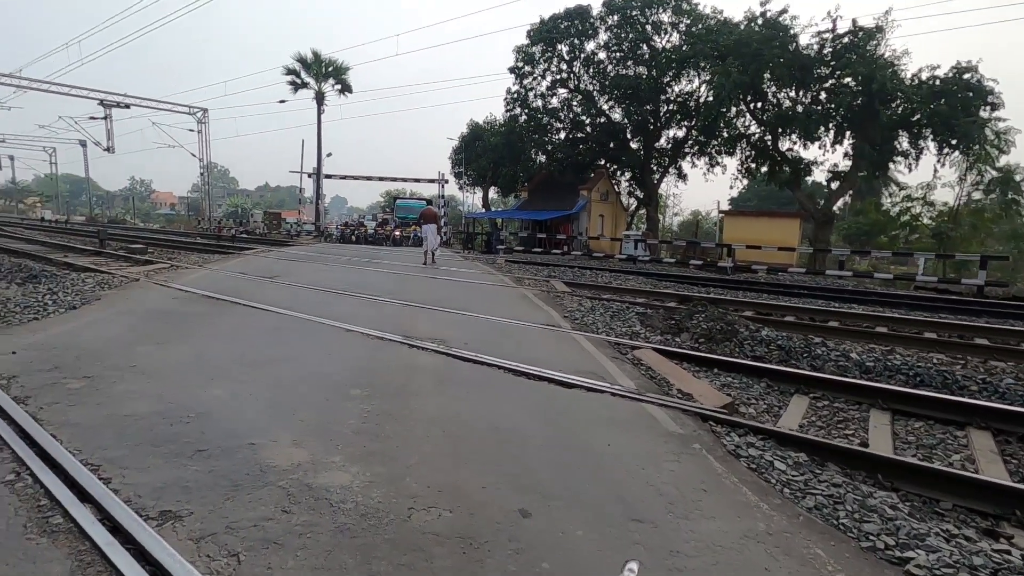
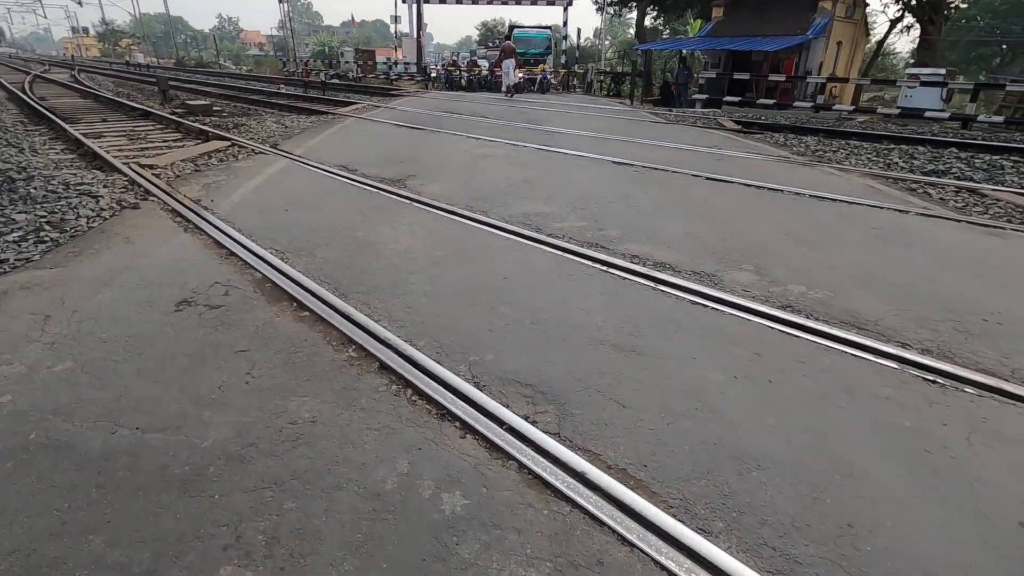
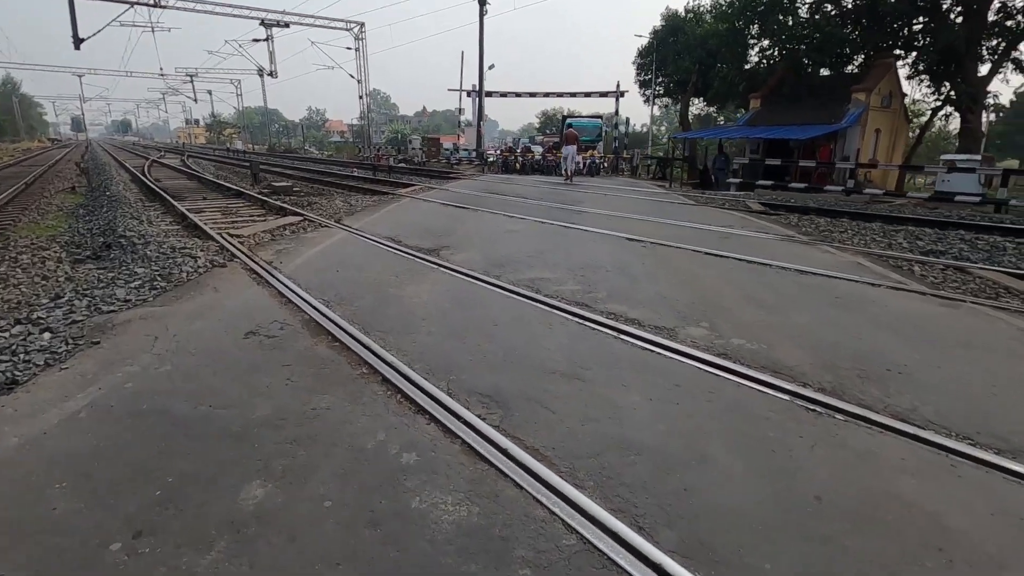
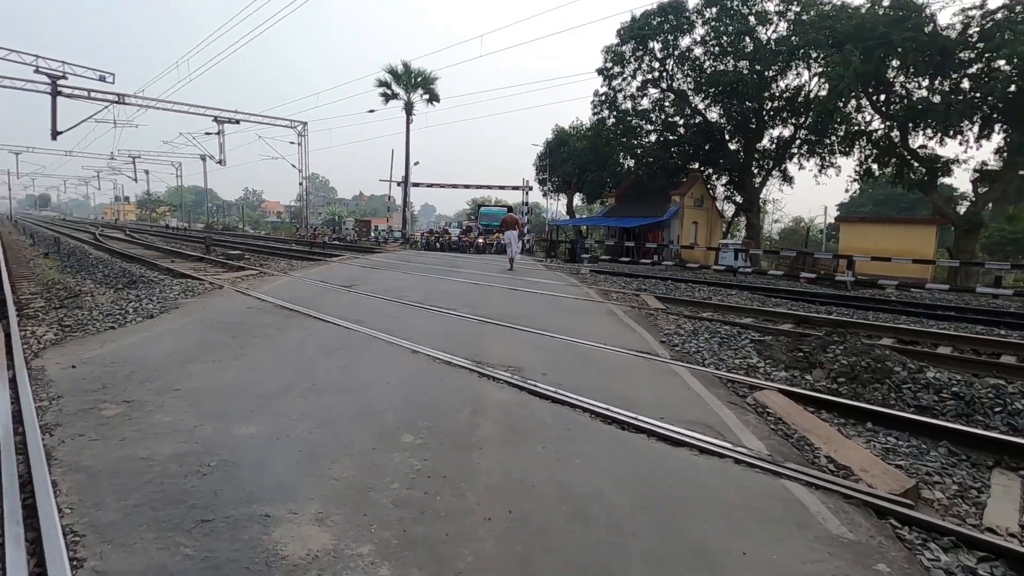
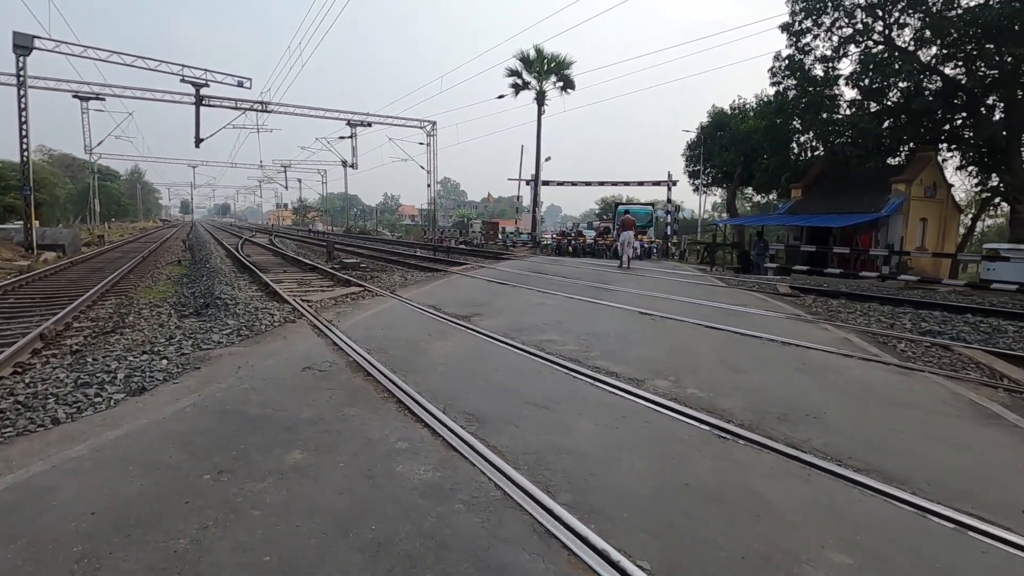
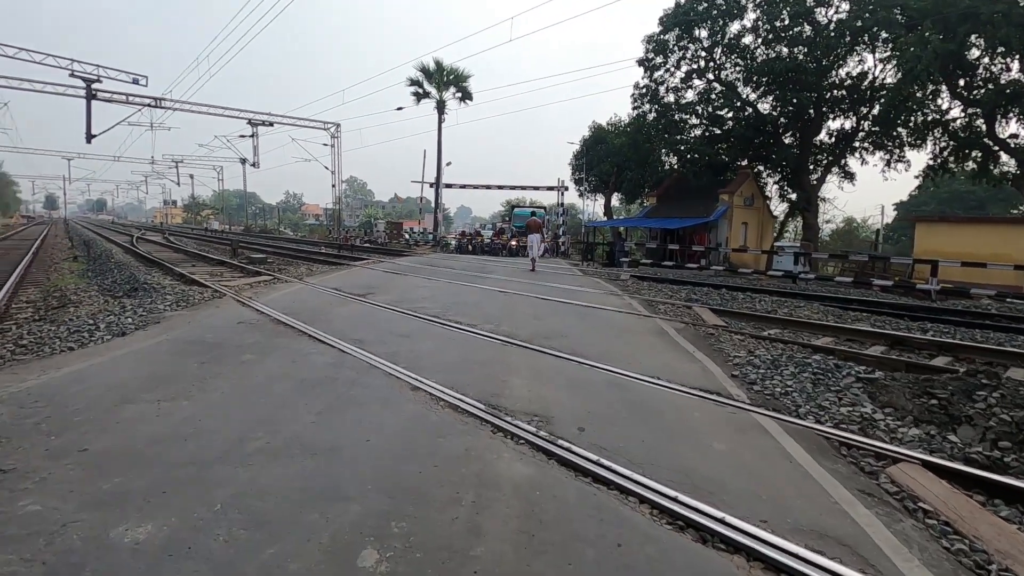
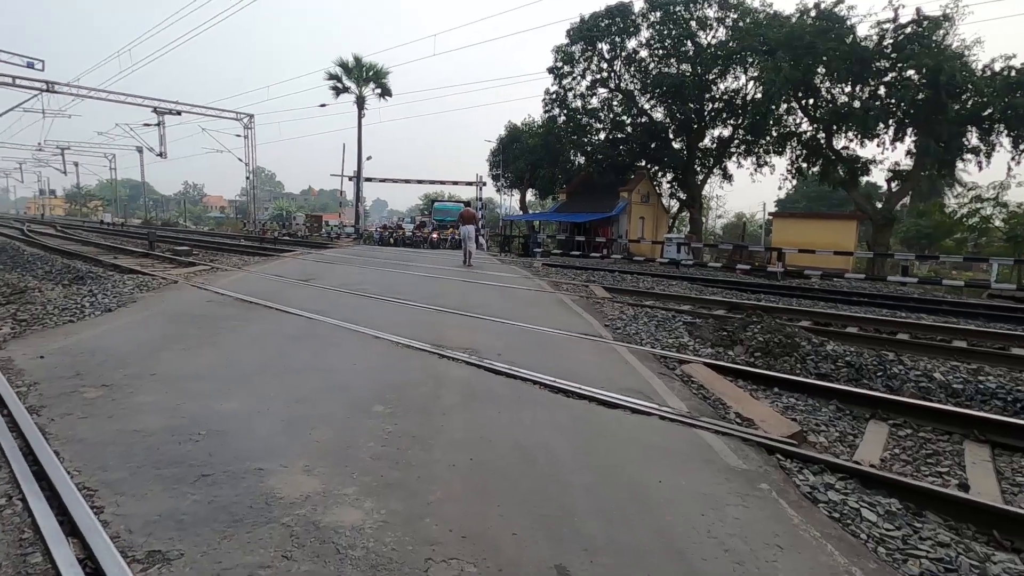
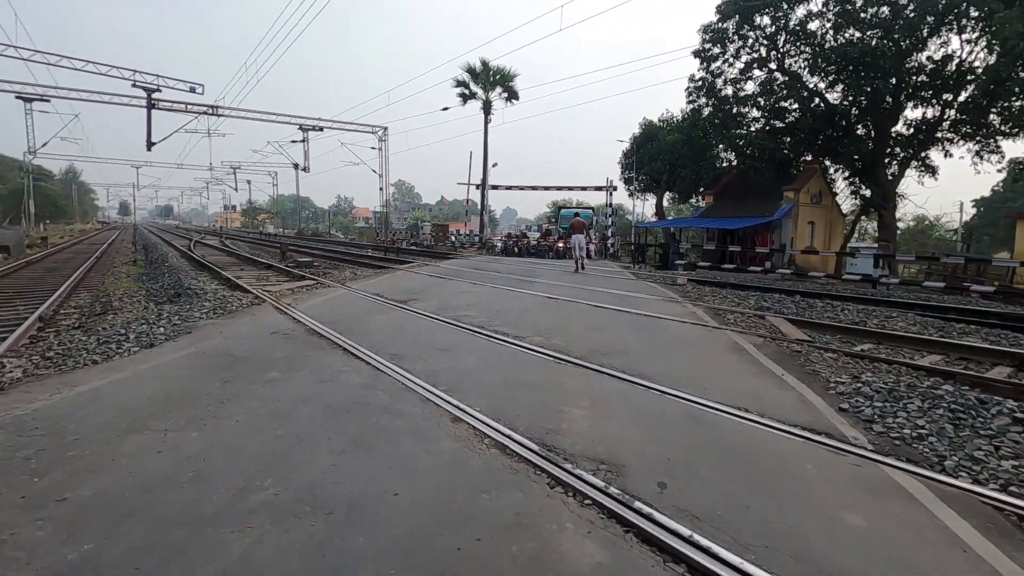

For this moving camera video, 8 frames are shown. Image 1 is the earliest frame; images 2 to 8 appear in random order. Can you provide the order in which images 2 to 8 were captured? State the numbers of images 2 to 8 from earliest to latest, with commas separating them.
7, 4, 6, 8, 5, 3, 2
